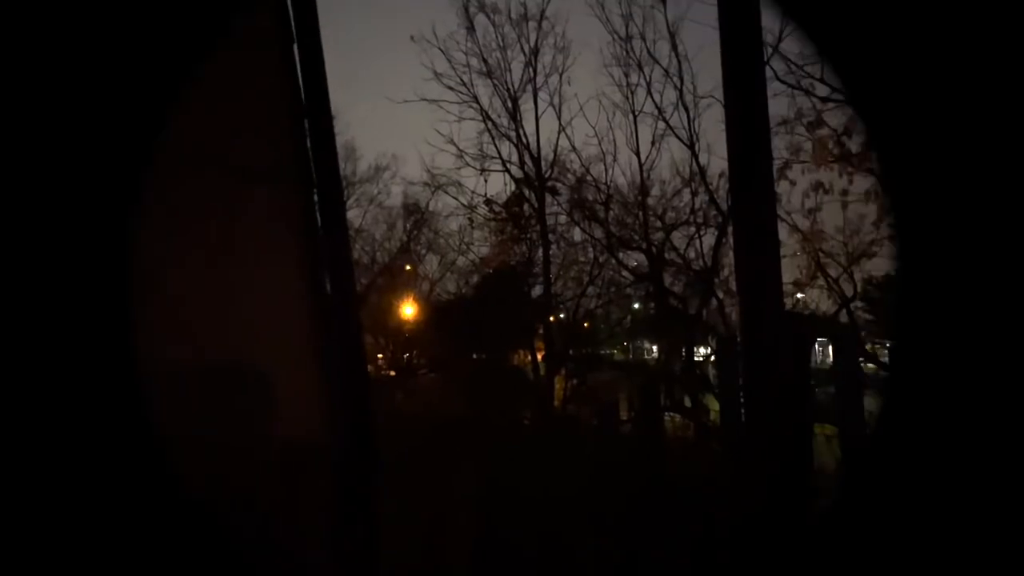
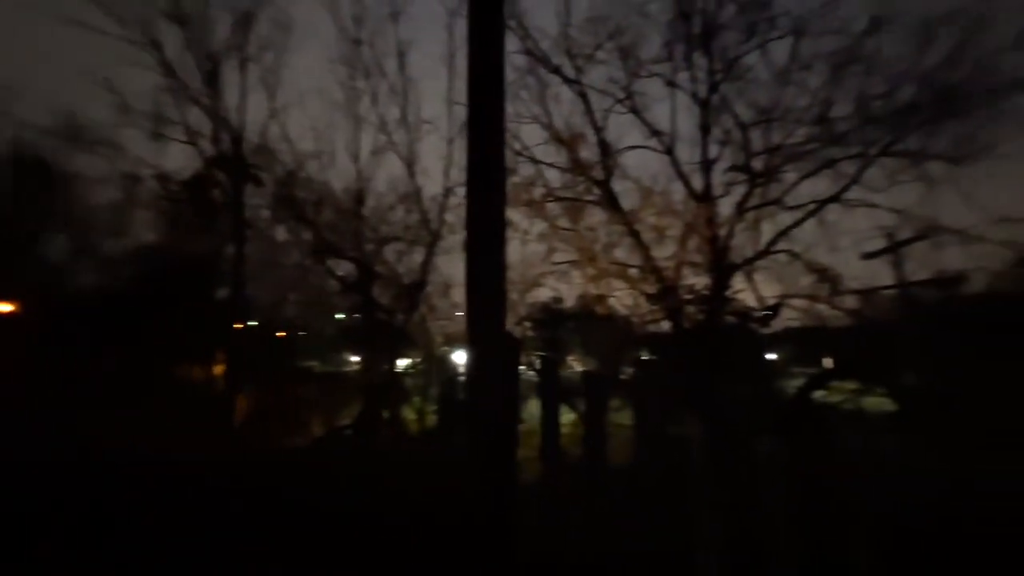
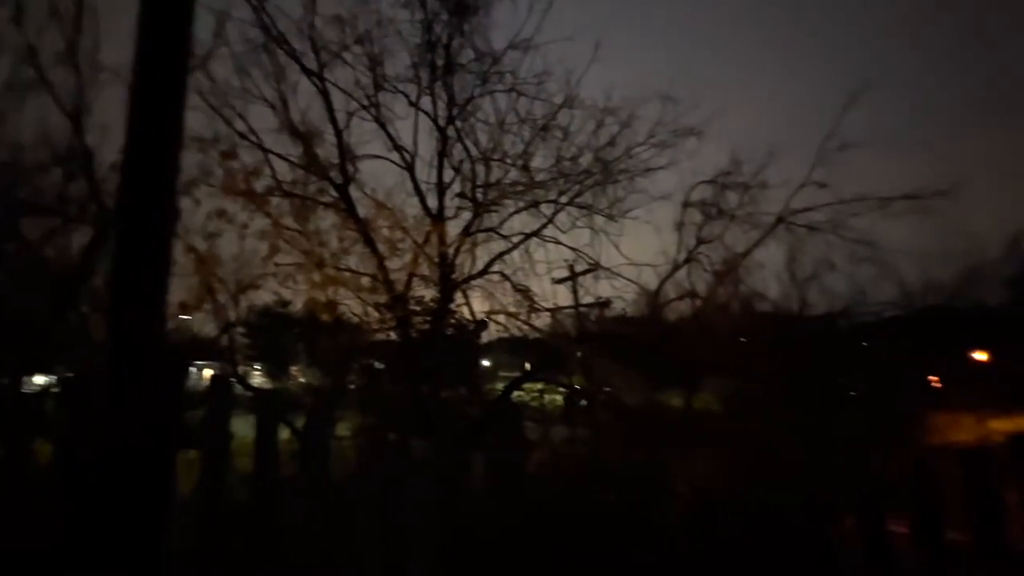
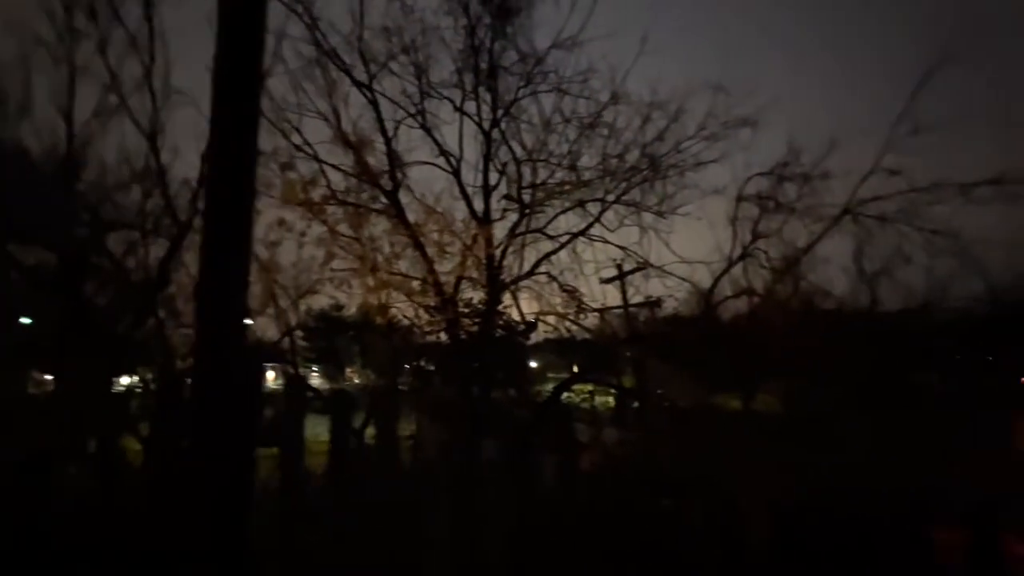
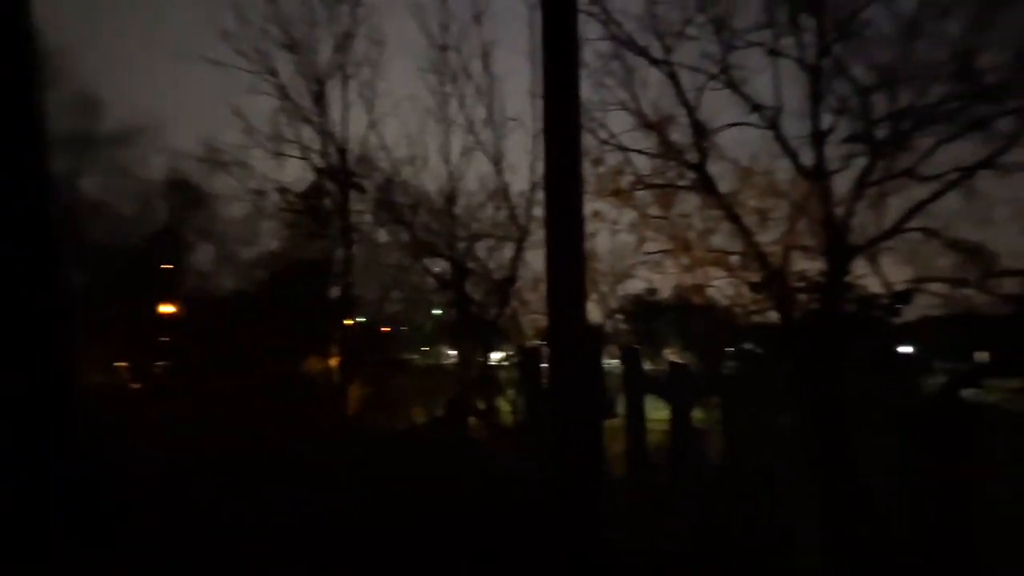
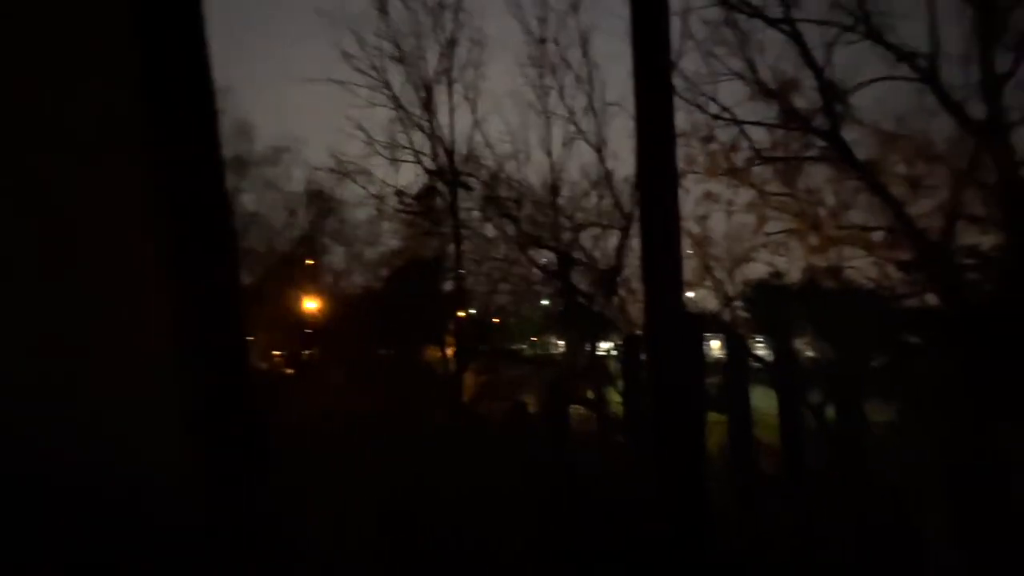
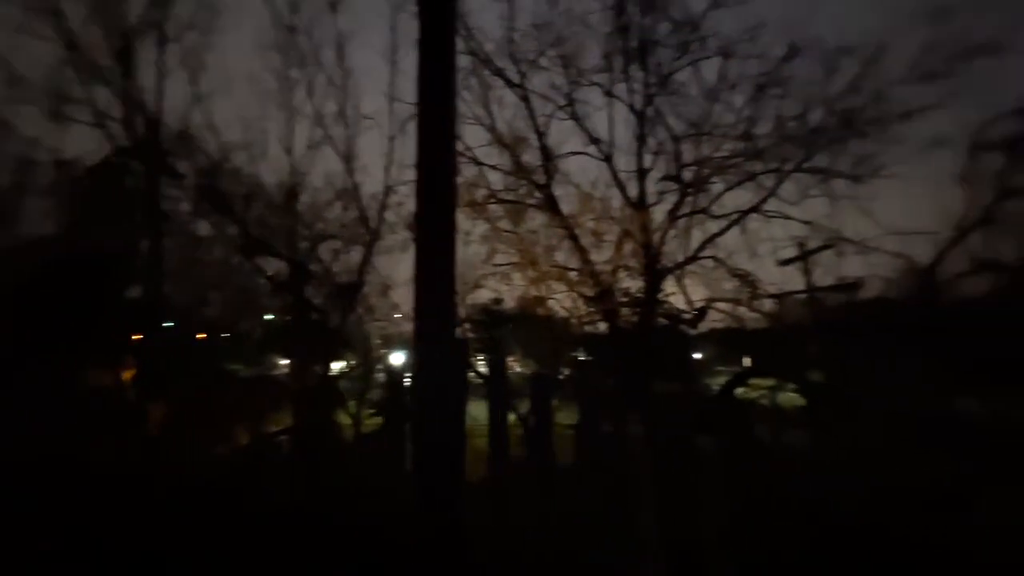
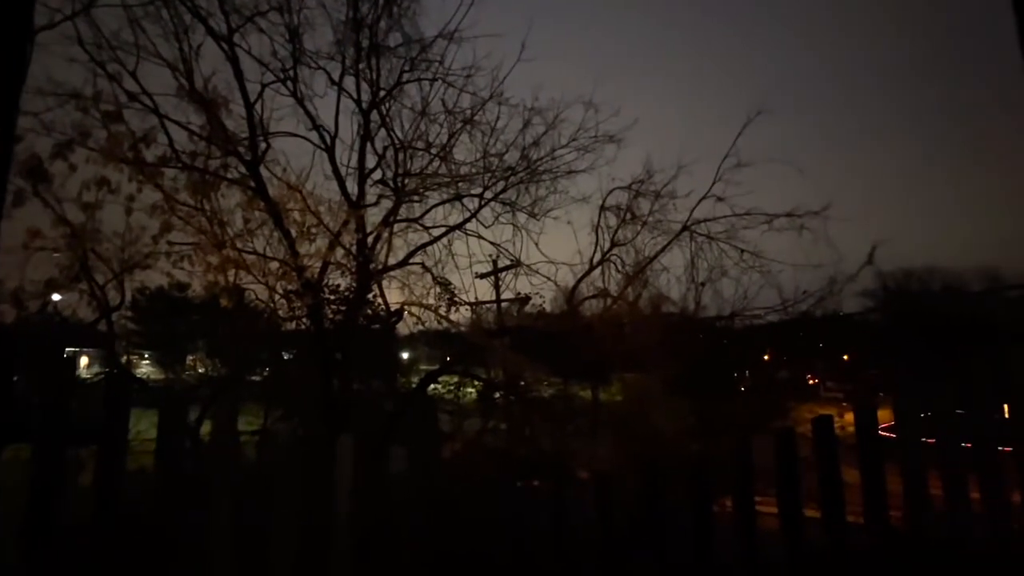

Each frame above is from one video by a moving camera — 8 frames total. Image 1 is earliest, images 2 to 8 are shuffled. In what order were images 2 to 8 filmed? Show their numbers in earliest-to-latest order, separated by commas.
6, 5, 2, 7, 4, 3, 8
